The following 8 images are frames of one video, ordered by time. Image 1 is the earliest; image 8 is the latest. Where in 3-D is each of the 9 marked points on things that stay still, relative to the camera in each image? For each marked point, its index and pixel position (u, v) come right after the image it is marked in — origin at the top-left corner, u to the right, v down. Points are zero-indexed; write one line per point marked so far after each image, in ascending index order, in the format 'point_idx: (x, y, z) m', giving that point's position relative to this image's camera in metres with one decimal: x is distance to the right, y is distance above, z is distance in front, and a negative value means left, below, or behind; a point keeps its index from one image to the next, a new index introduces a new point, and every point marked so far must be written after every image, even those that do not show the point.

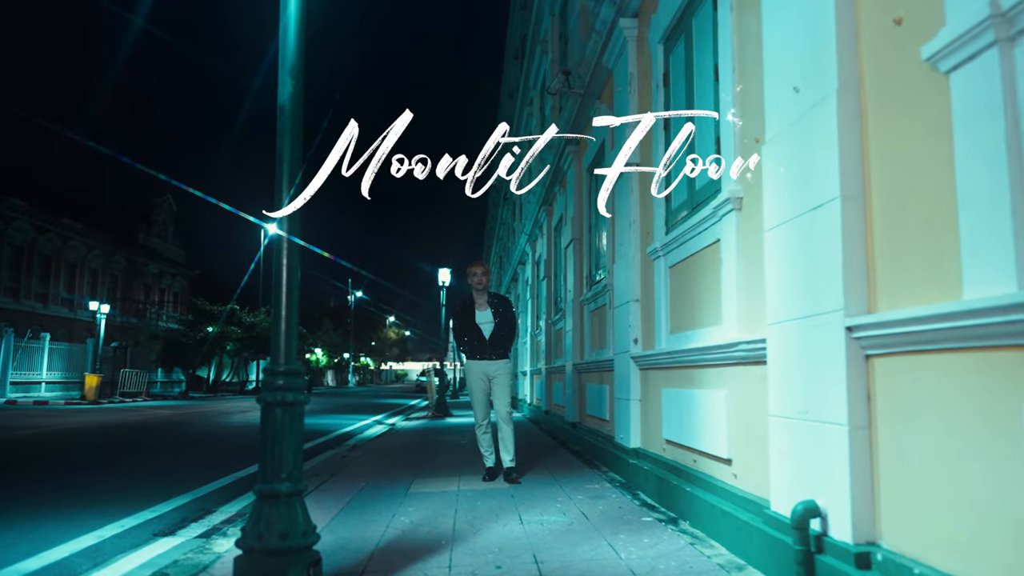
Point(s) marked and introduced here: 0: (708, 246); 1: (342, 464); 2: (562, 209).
0: (+1.4, +0.3, +5.4) m
1: (-2.2, -2.3, +9.9) m
2: (+0.9, +1.4, +13.6) m
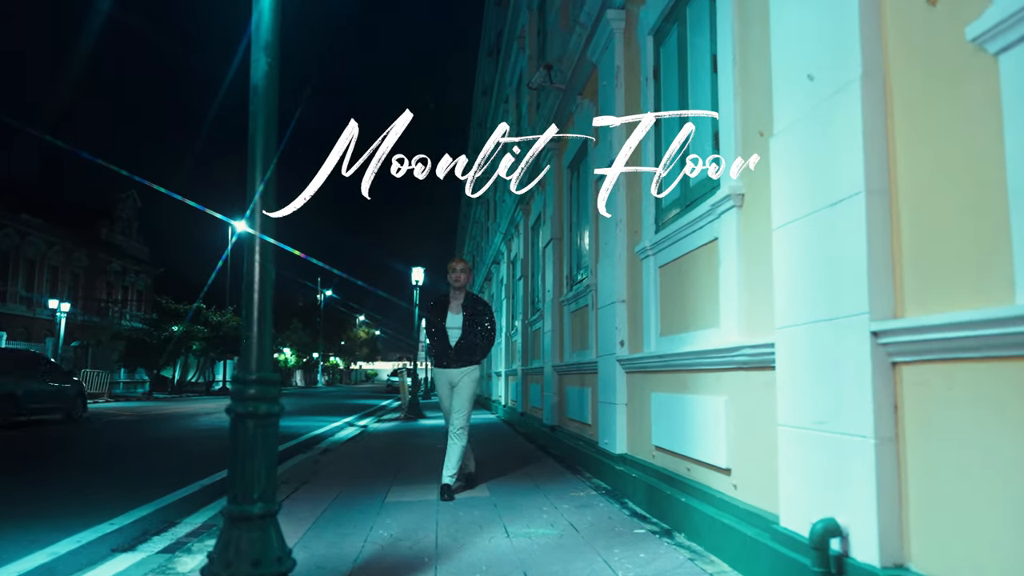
0: (+1.3, +0.3, +5.2) m
1: (-2.5, -2.3, +9.6) m
2: (+0.5, +1.4, +13.3) m
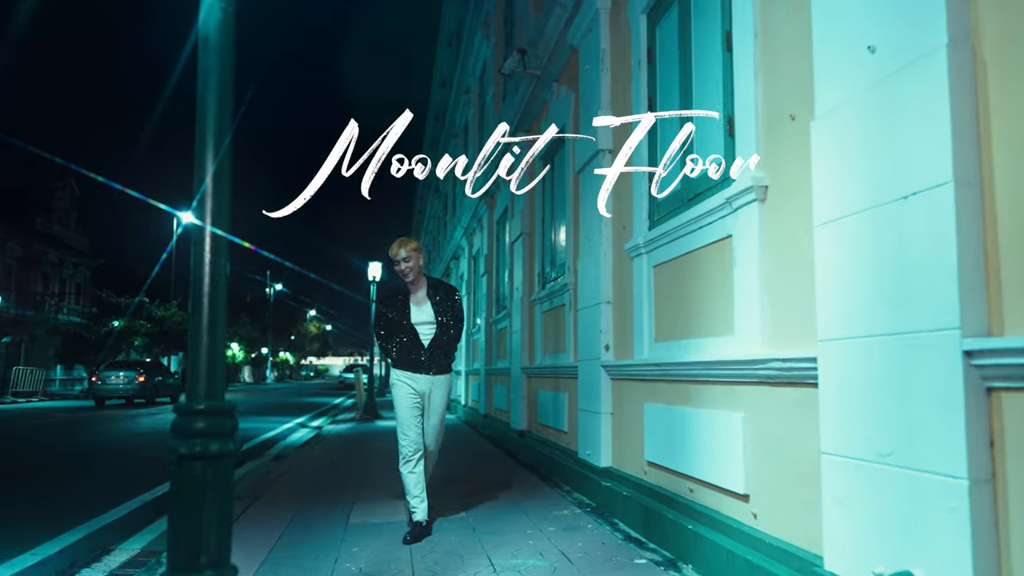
0: (+1.2, +0.3, +4.7) m
1: (-2.9, -2.3, +8.8) m
2: (-0.1, +1.5, +12.7) m
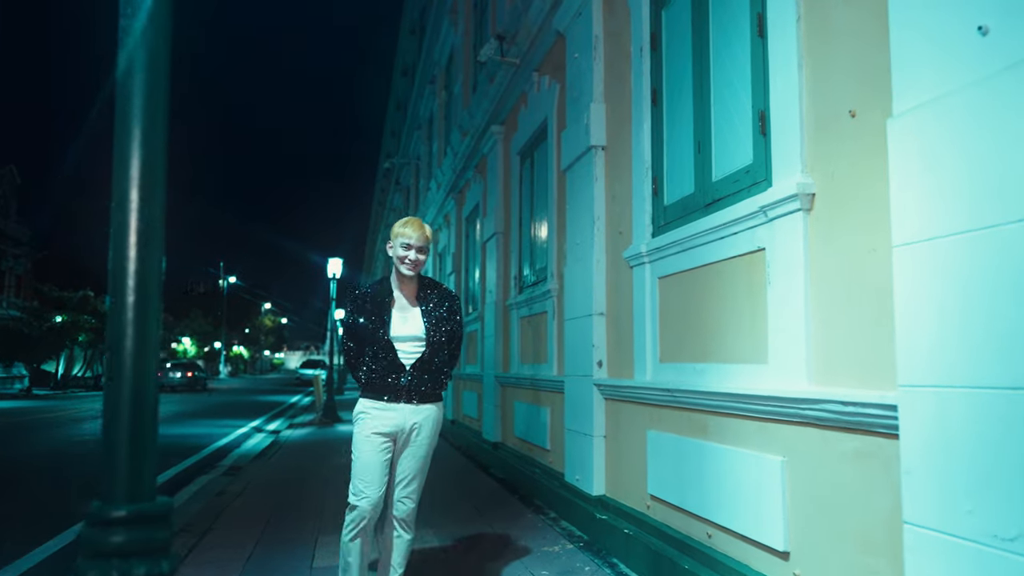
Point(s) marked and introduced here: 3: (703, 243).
0: (+1.2, +0.2, +4.1) m
1: (-3.1, -2.3, +8.0) m
2: (-0.5, +1.5, +12.1) m
3: (+1.1, +0.3, +4.5) m
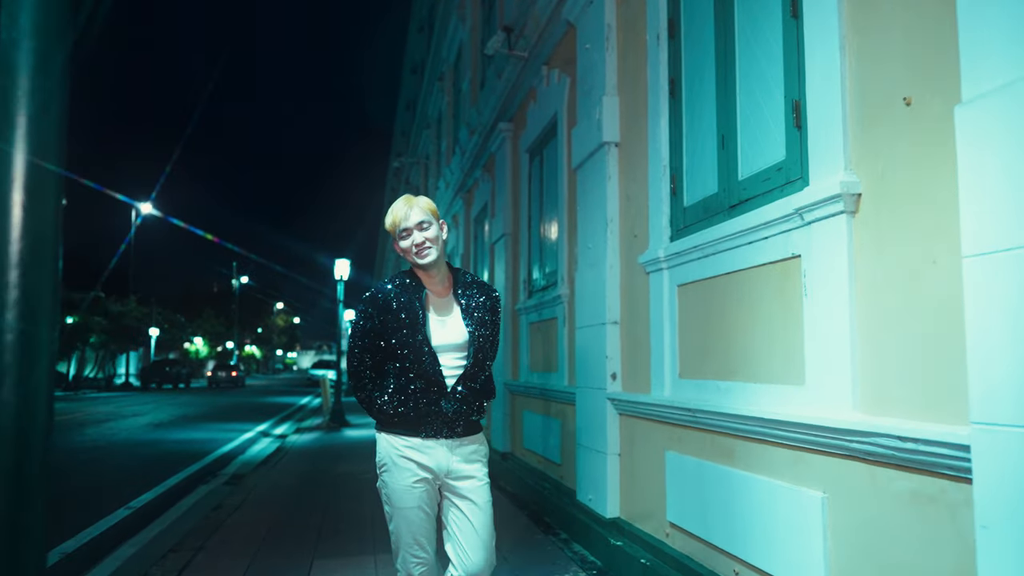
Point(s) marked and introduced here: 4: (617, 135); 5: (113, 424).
0: (+1.3, +0.1, +3.6) m
1: (-3.0, -2.4, +7.7) m
2: (-0.4, +1.4, +11.7) m
3: (+1.2, +0.2, +4.0) m
4: (+0.8, +1.2, +5.8) m
5: (-10.2, -3.5, +19.3) m
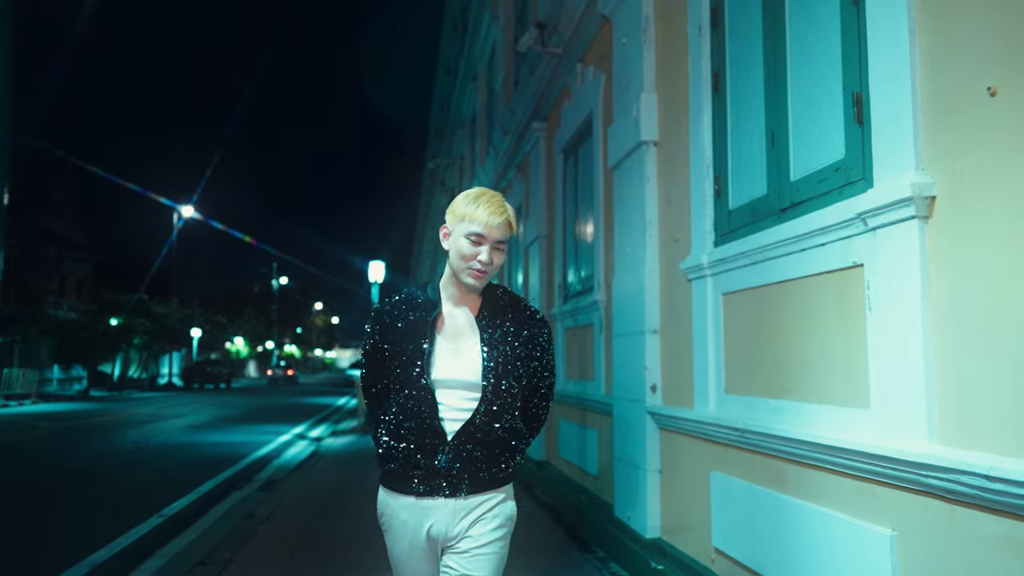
0: (+1.4, +0.1, +3.3) m
1: (-2.7, -2.5, +7.5) m
2: (+0.1, +1.4, +11.4) m
3: (+1.3, +0.2, +3.7) m
4: (+1.1, +1.1, +5.5) m
5: (-9.3, -3.6, +19.5) m
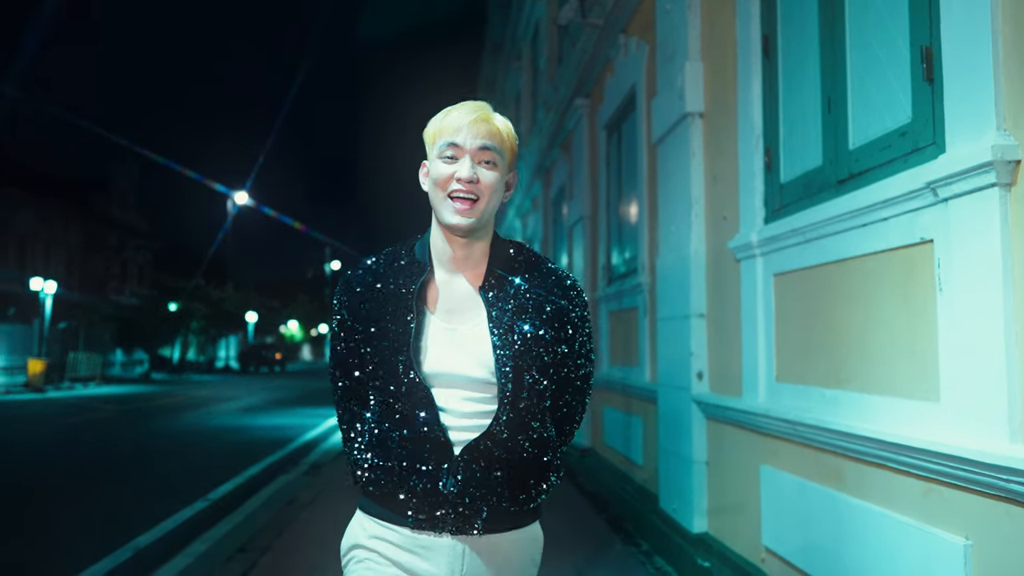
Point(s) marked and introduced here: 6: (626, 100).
0: (+1.5, +0.2, +3.0) m
1: (-2.3, -2.3, +7.5) m
2: (+0.8, +1.6, +11.1) m
3: (+1.5, +0.2, +3.4) m
4: (+1.3, +1.3, +5.2) m
5: (-8.1, -3.2, +19.9) m
6: (+1.1, +1.8, +7.4) m
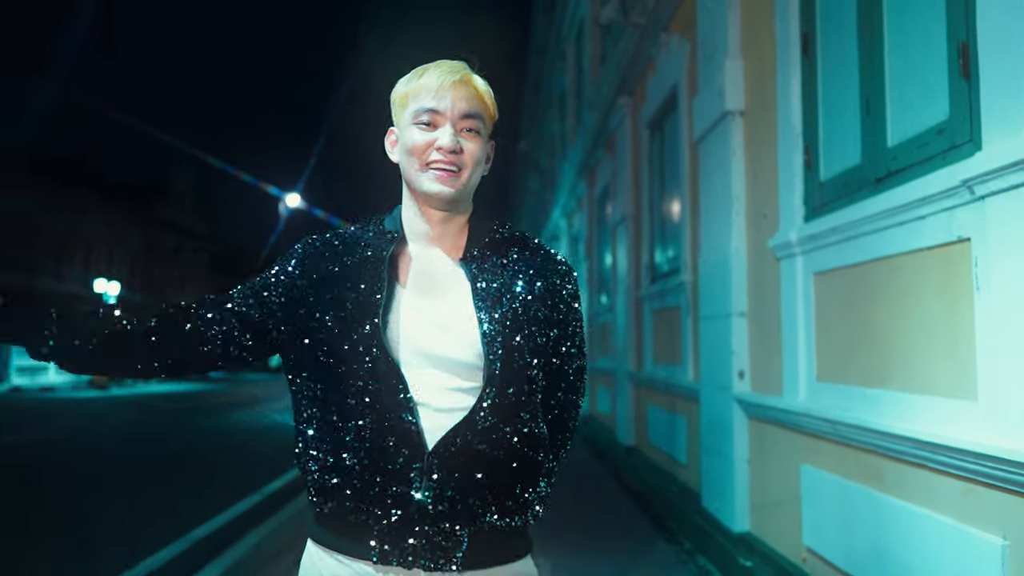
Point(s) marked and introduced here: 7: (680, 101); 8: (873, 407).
0: (+1.6, +0.2, +3.0) m
1: (-1.8, -2.3, +7.7) m
2: (+1.4, +1.6, +11.1) m
3: (+1.6, +0.3, +3.4) m
4: (+1.6, +1.3, +5.2) m
5: (-6.8, -3.2, +20.5) m
6: (+1.5, +1.9, +7.4) m
7: (+1.5, +1.7, +6.8) m
8: (+1.6, -0.5, +3.4) m
